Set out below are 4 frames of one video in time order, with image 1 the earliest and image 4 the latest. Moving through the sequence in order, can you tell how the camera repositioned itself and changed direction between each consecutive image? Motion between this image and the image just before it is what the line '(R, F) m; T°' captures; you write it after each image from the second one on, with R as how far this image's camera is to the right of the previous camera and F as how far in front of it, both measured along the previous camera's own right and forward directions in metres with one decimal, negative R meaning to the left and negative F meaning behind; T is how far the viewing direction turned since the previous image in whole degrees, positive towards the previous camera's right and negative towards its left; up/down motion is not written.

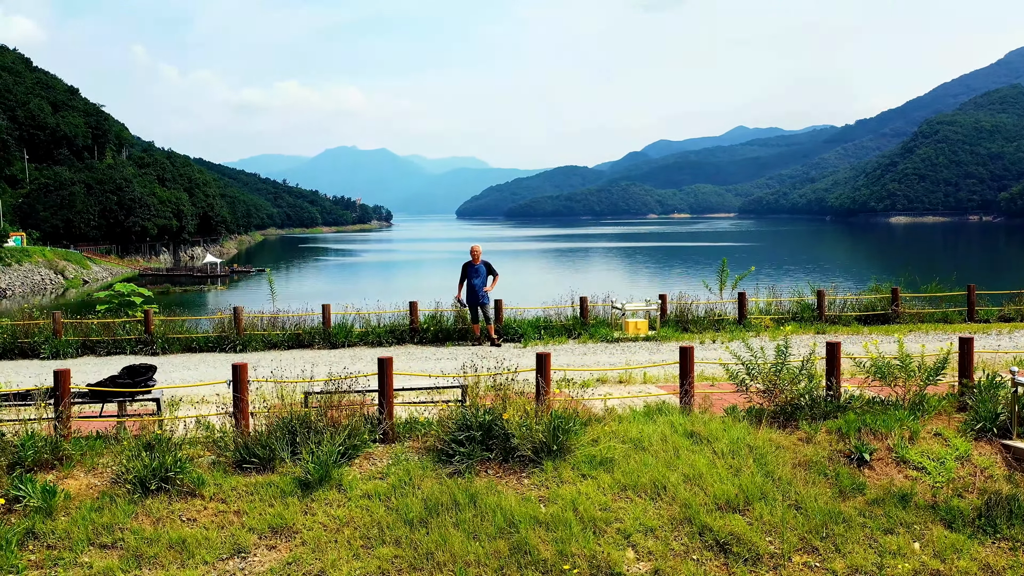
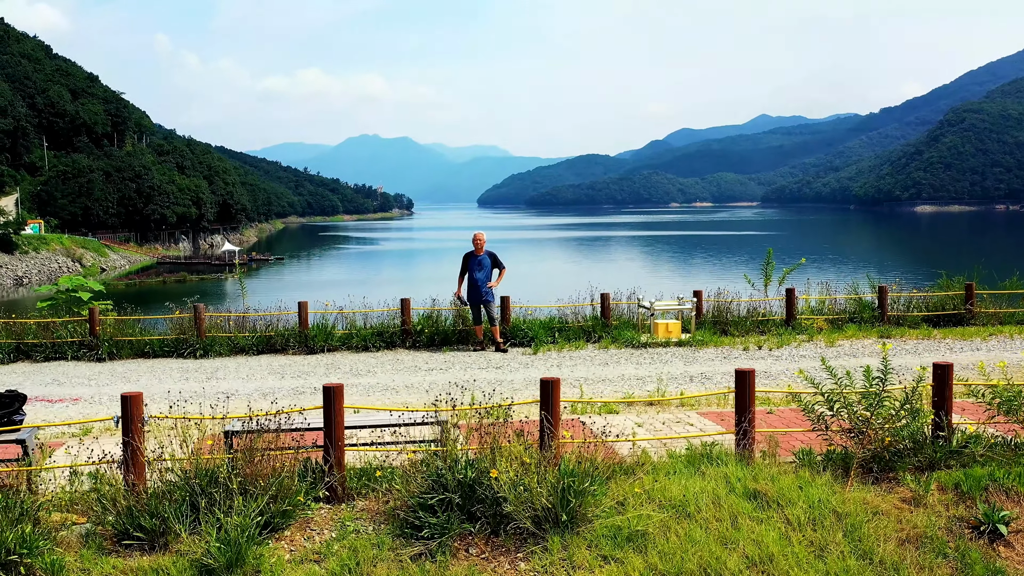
(+0.1, +2.6) m; -1°
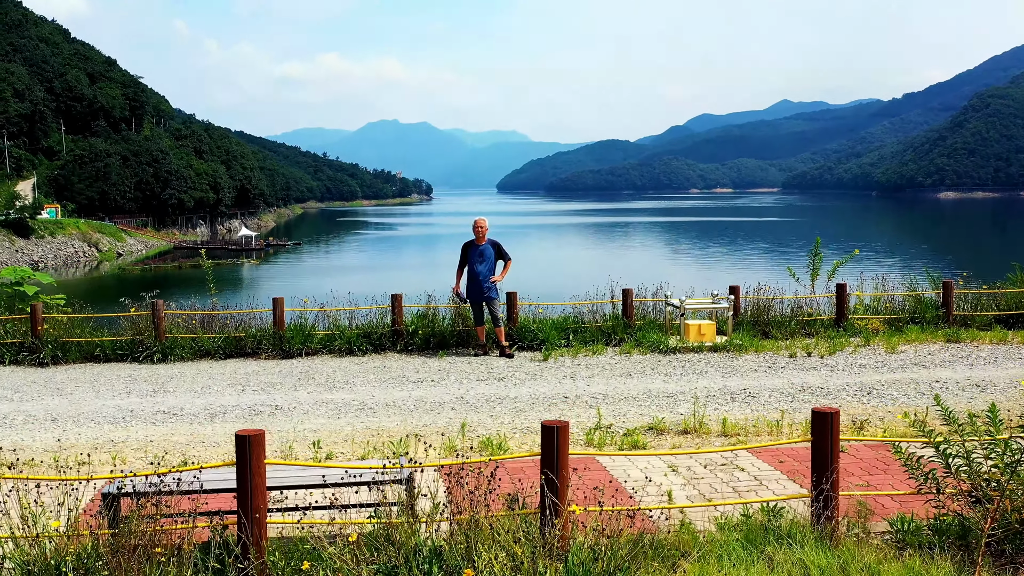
(+0.1, +2.0) m; -1°
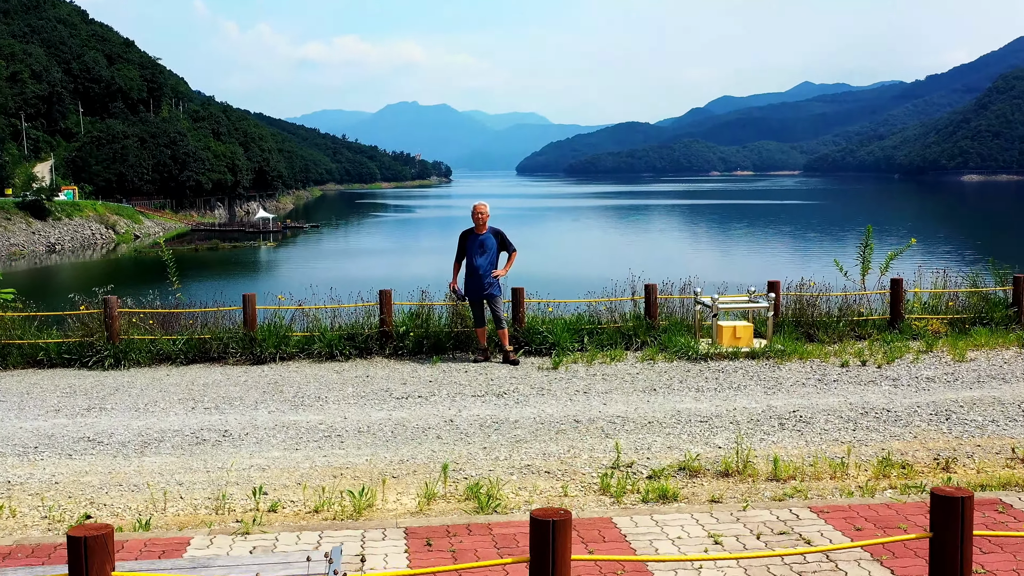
(+0.1, +1.7) m; -1°
